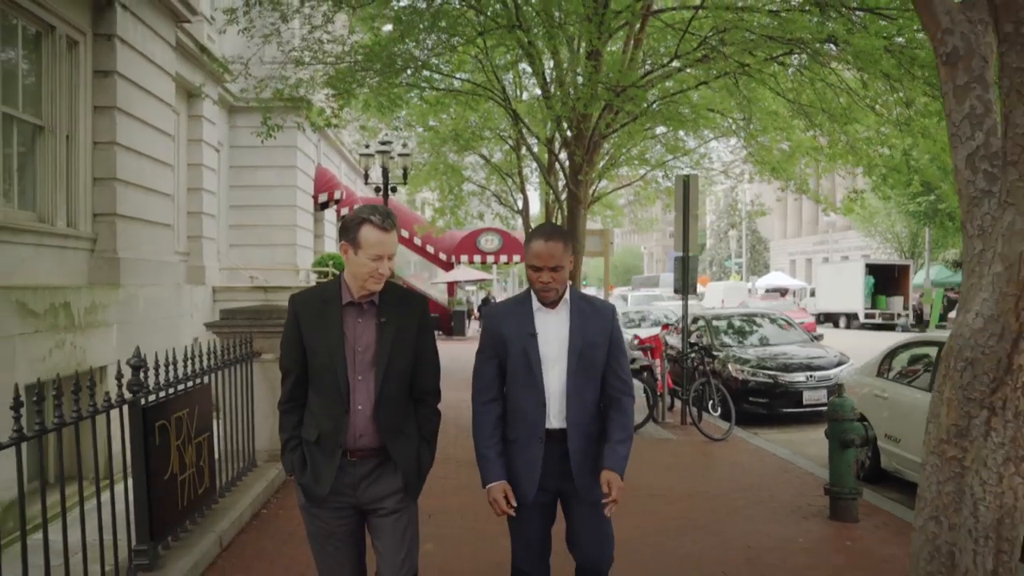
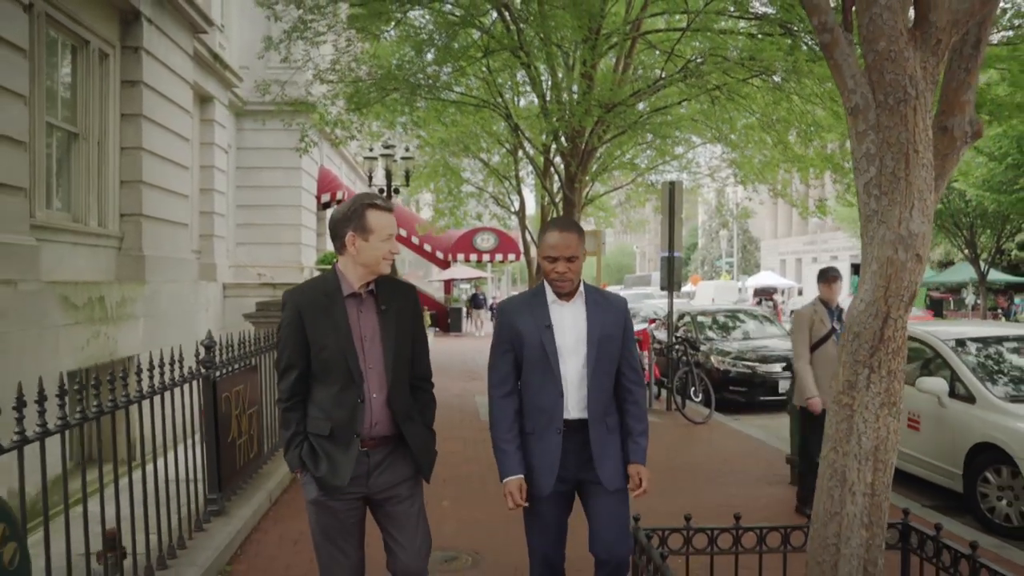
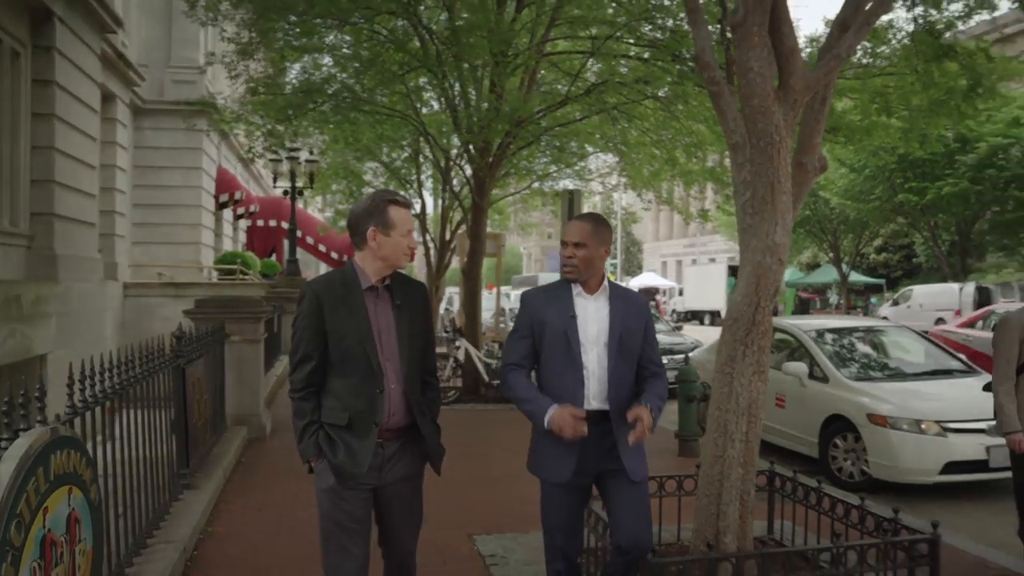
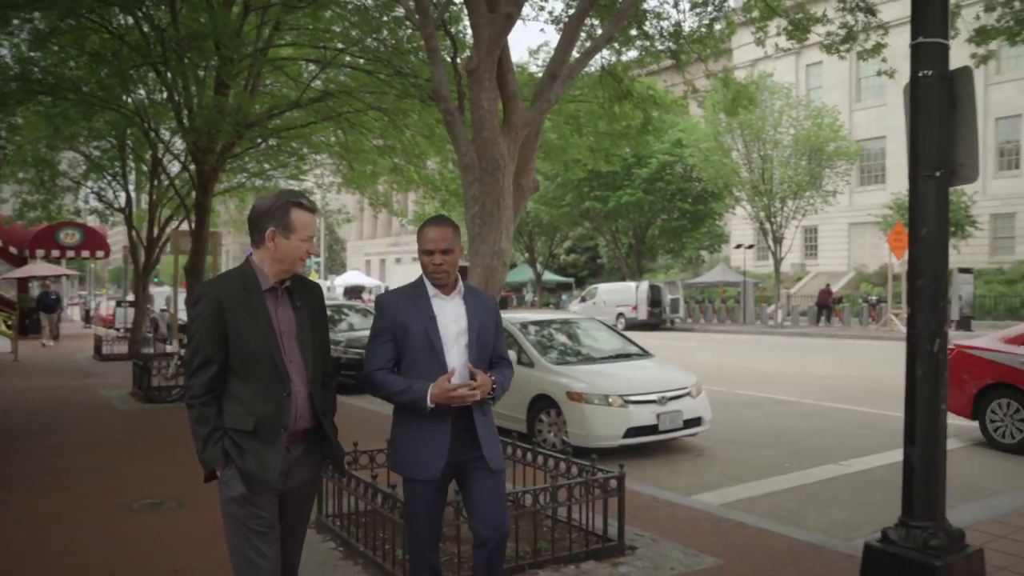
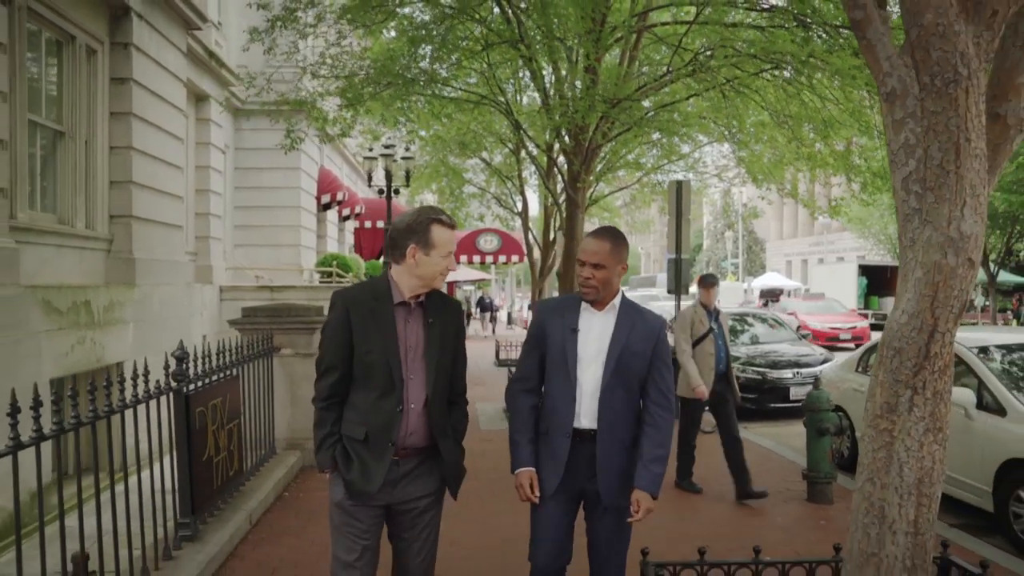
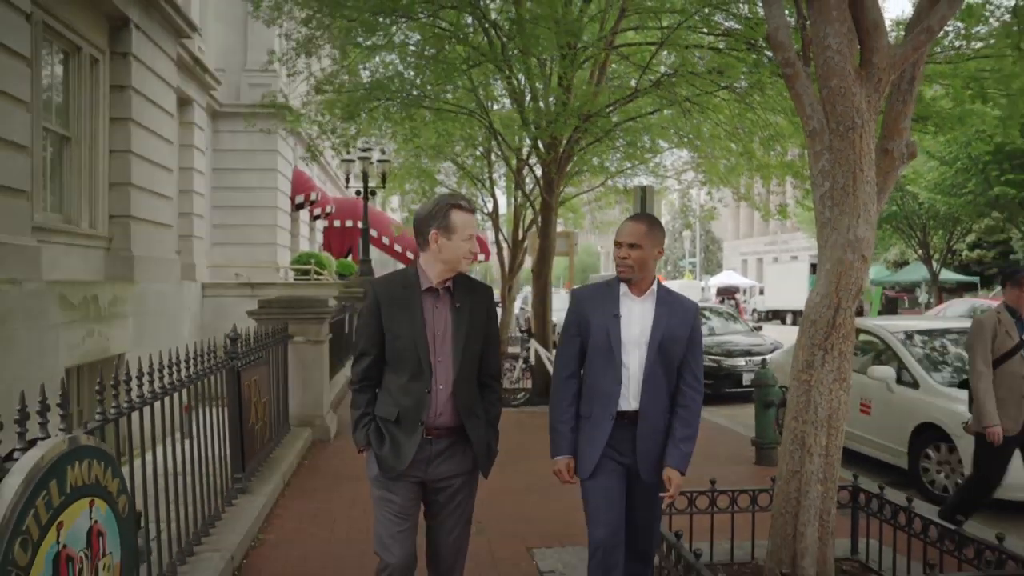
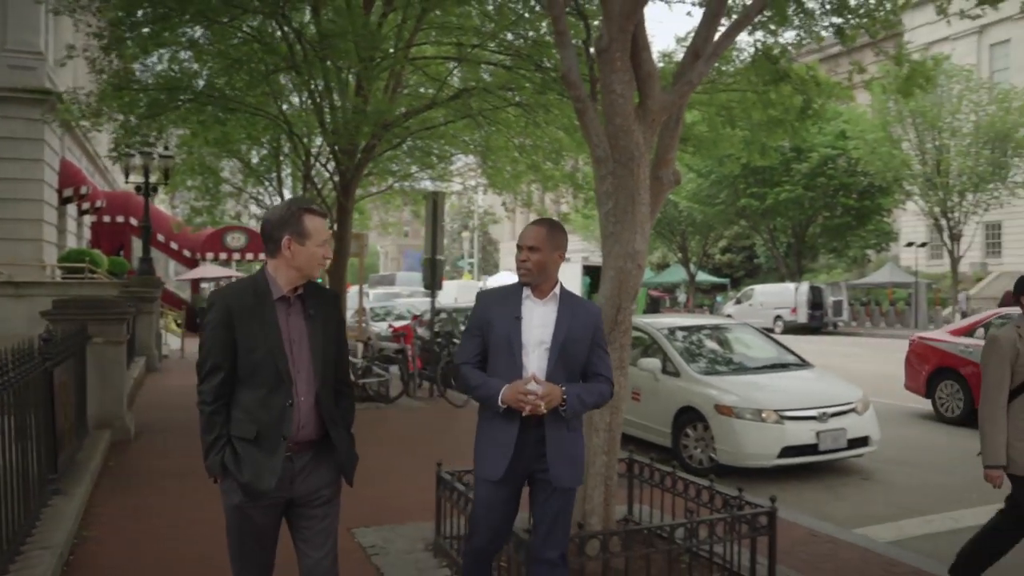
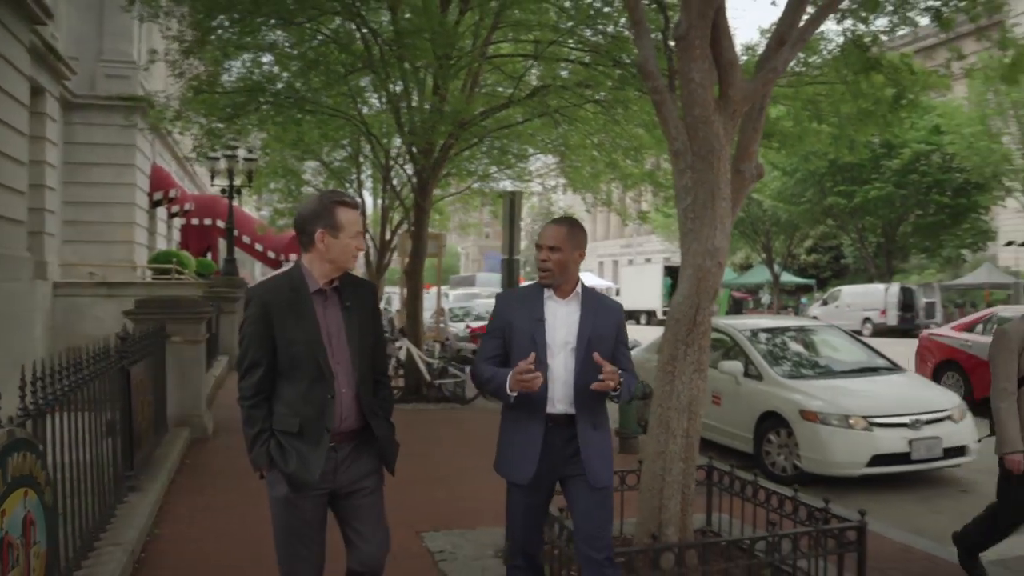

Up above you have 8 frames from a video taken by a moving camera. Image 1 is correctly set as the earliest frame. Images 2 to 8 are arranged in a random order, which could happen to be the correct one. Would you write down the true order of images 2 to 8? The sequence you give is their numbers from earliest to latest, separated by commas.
5, 2, 6, 3, 8, 7, 4
